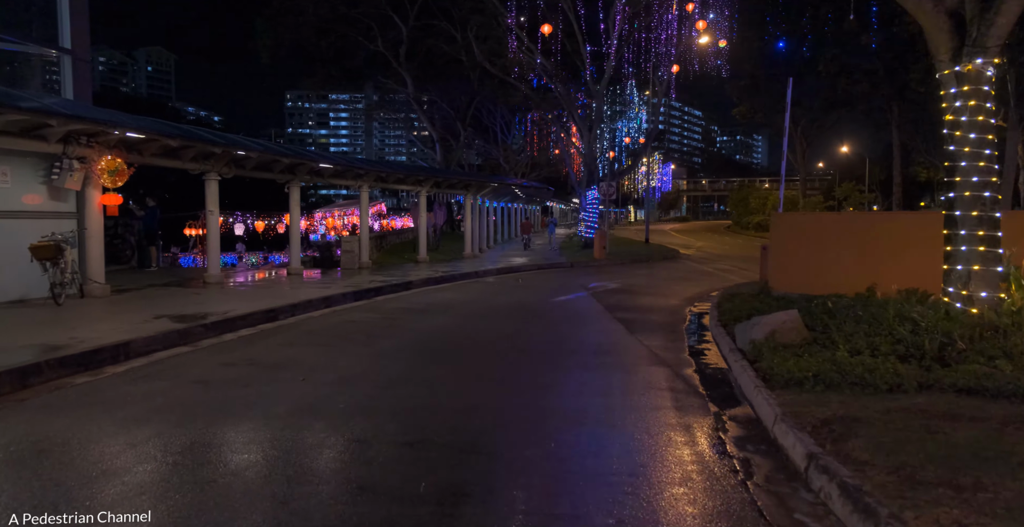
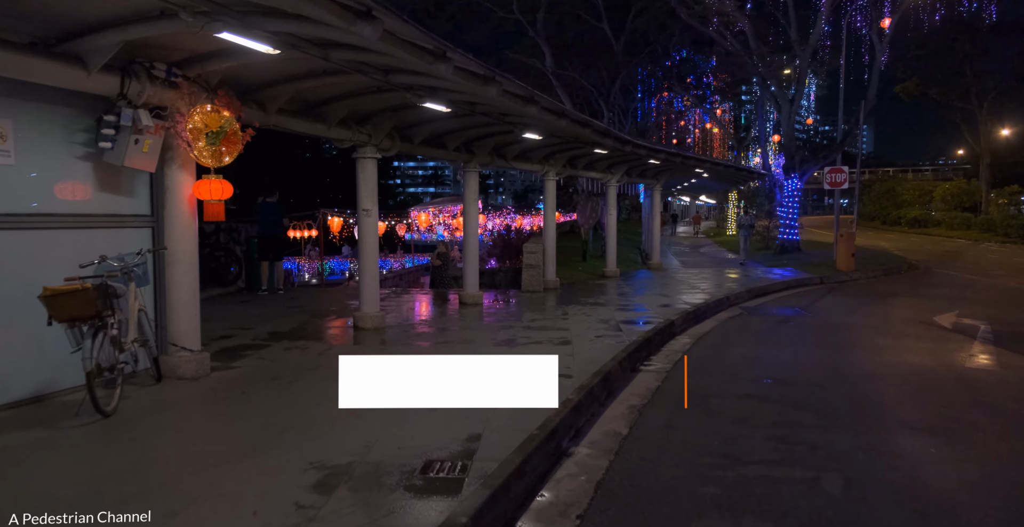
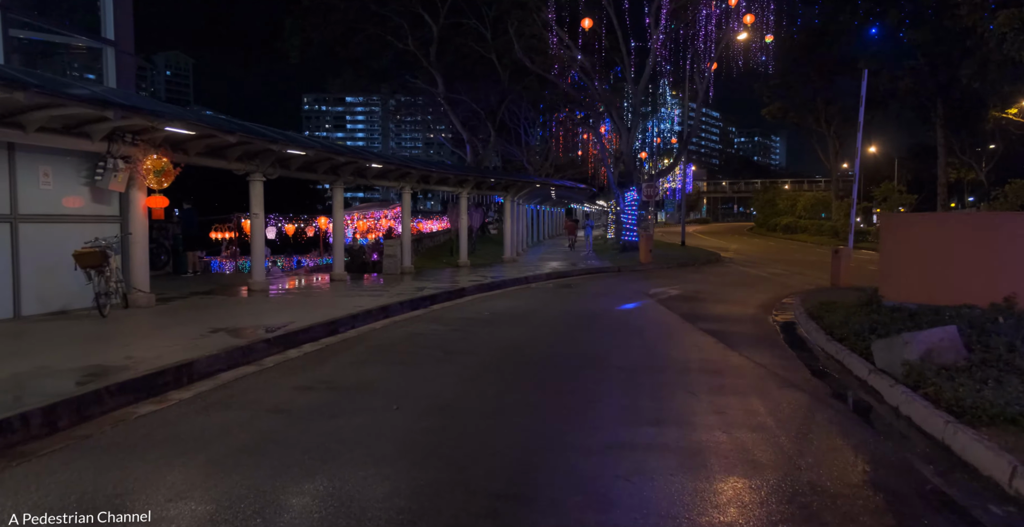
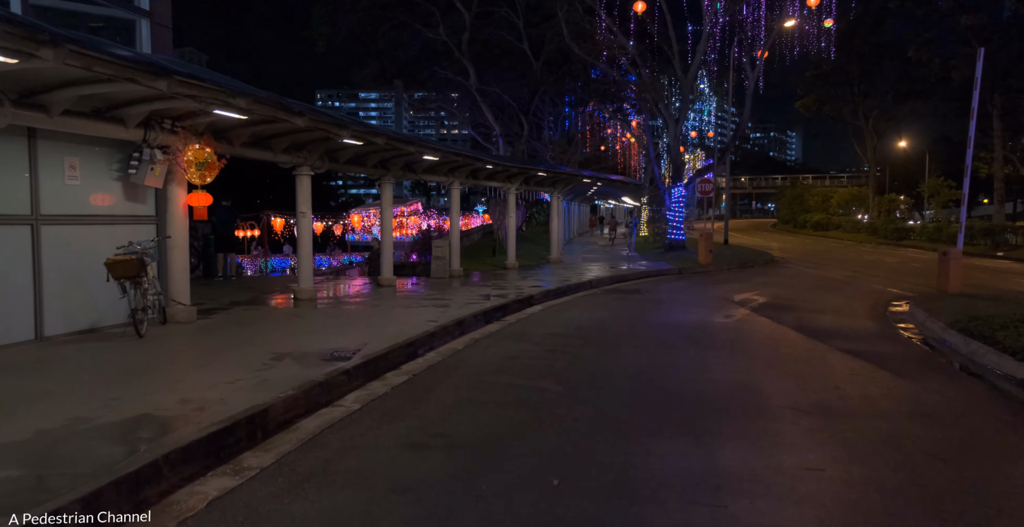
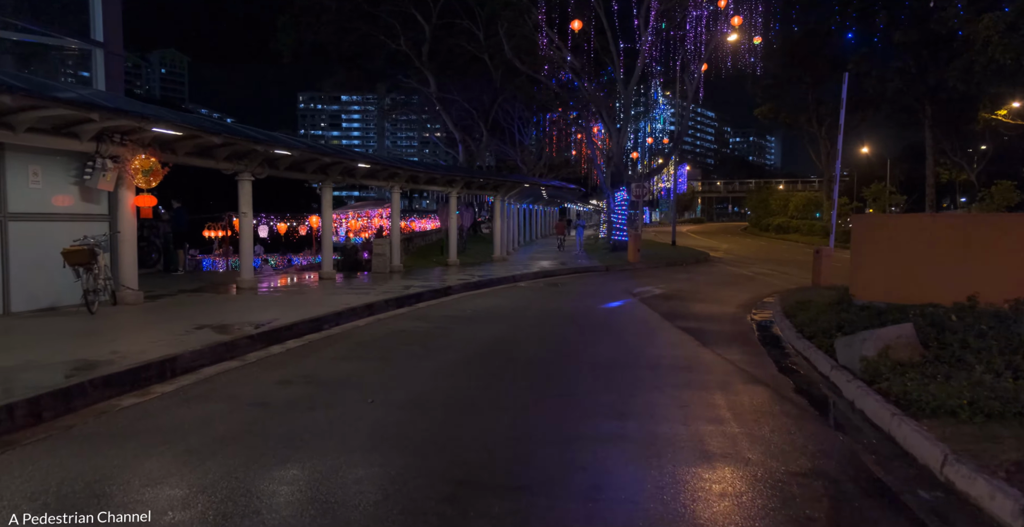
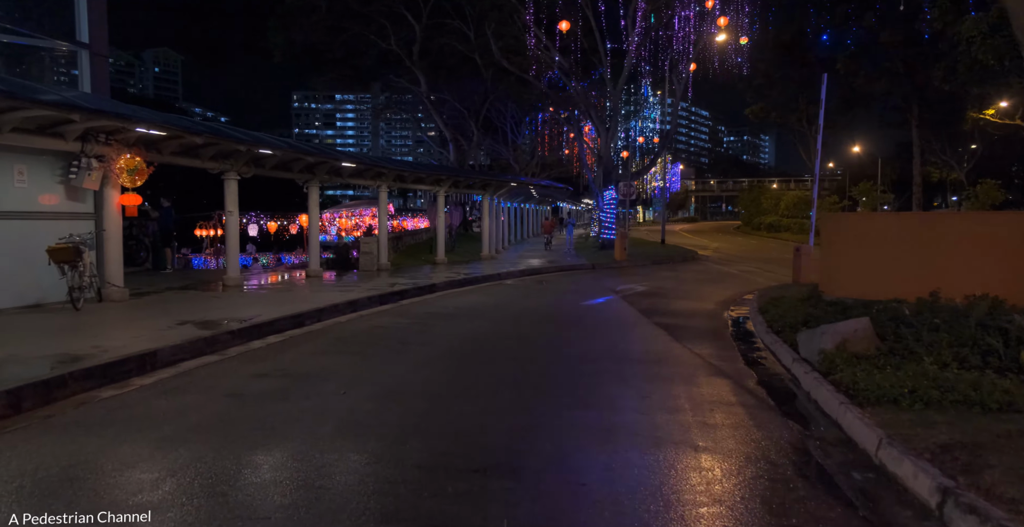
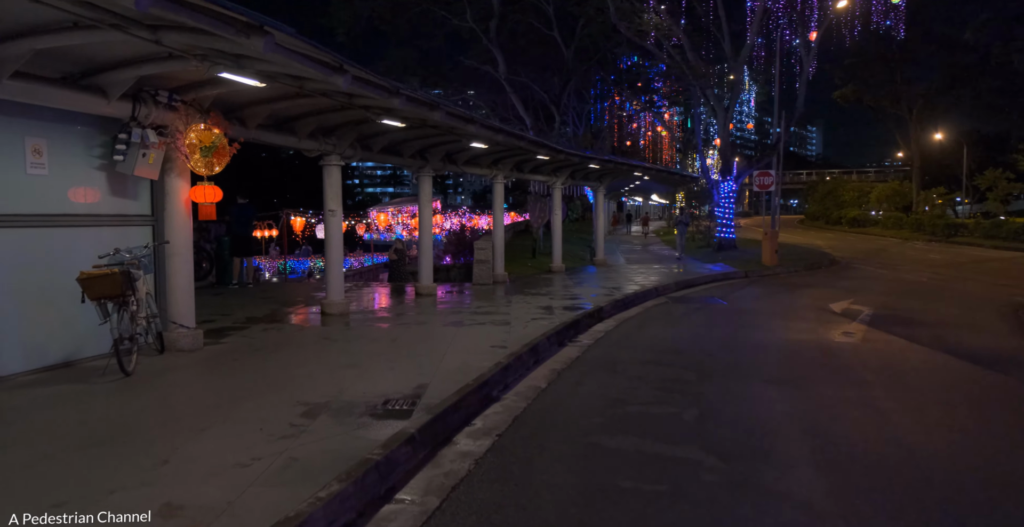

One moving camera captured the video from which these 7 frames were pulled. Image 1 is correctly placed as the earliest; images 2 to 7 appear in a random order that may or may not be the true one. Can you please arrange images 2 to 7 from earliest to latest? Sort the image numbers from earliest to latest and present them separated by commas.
6, 5, 3, 4, 7, 2
